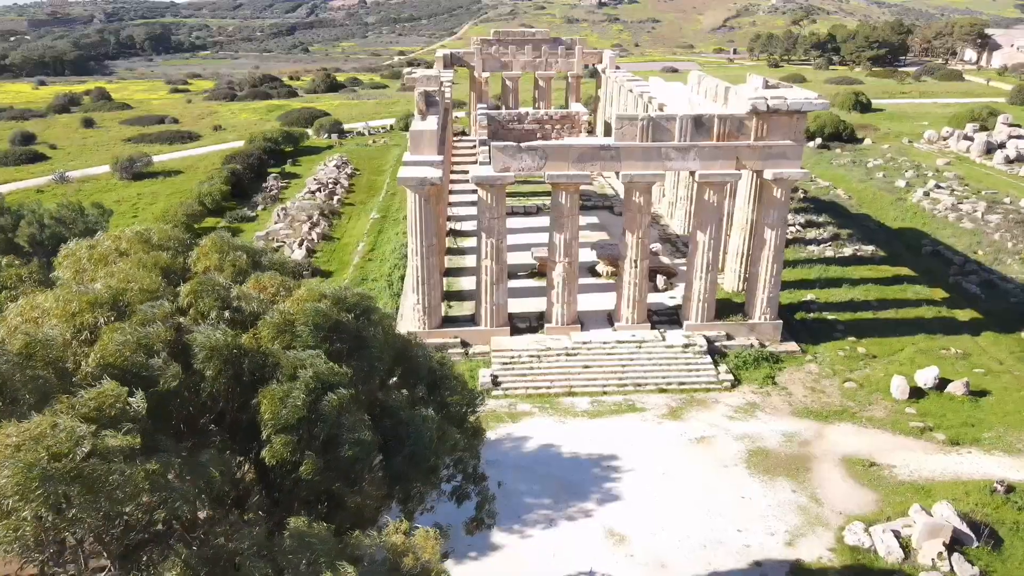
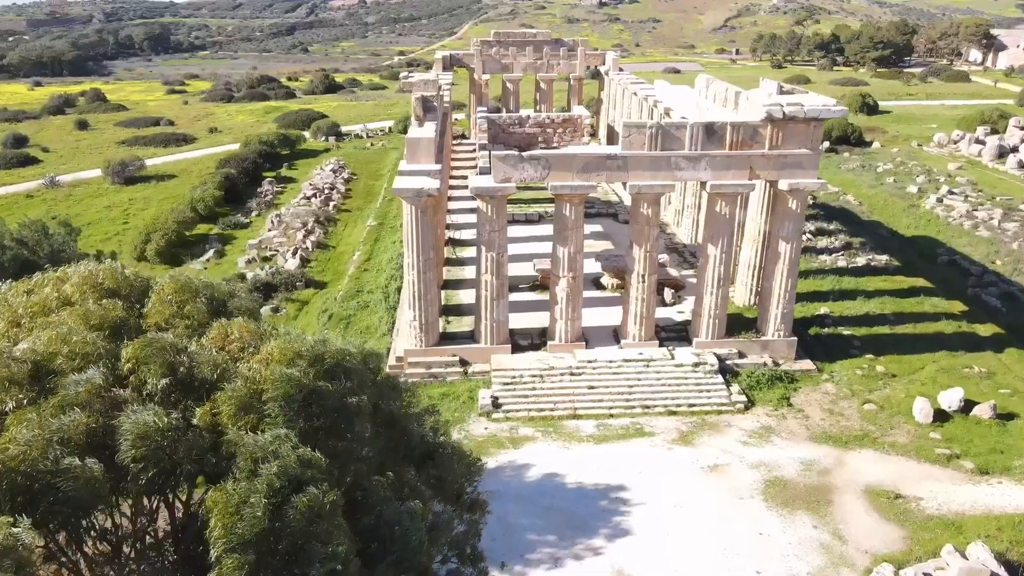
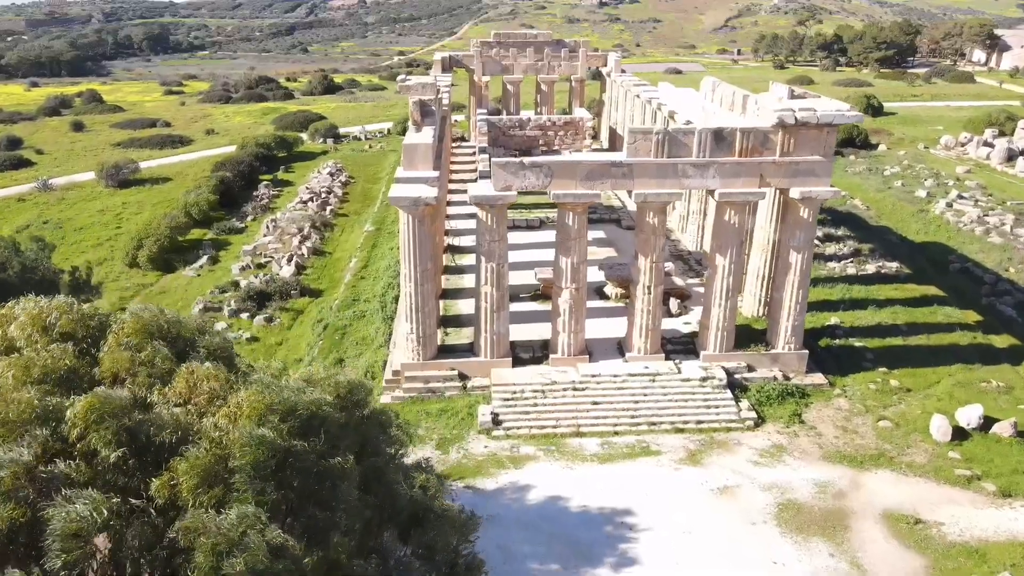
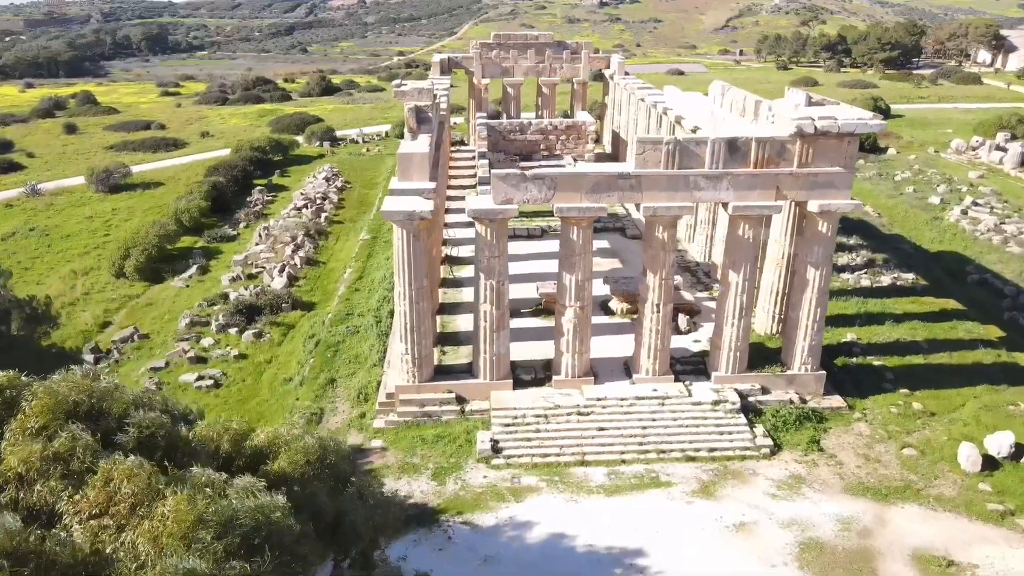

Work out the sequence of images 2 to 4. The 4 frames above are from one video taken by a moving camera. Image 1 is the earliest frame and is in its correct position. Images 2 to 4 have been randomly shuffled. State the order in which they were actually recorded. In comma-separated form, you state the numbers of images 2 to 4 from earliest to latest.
2, 3, 4
